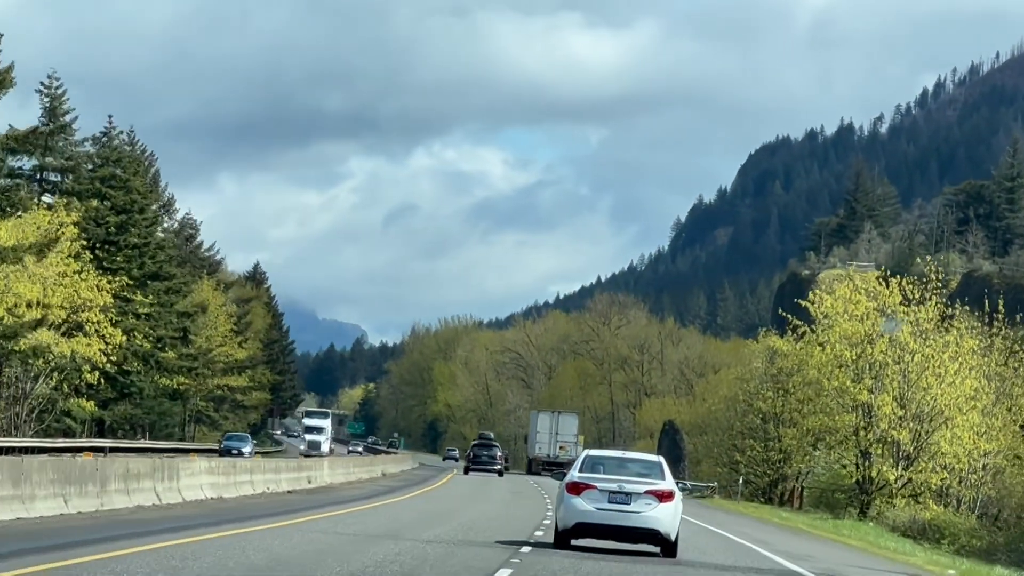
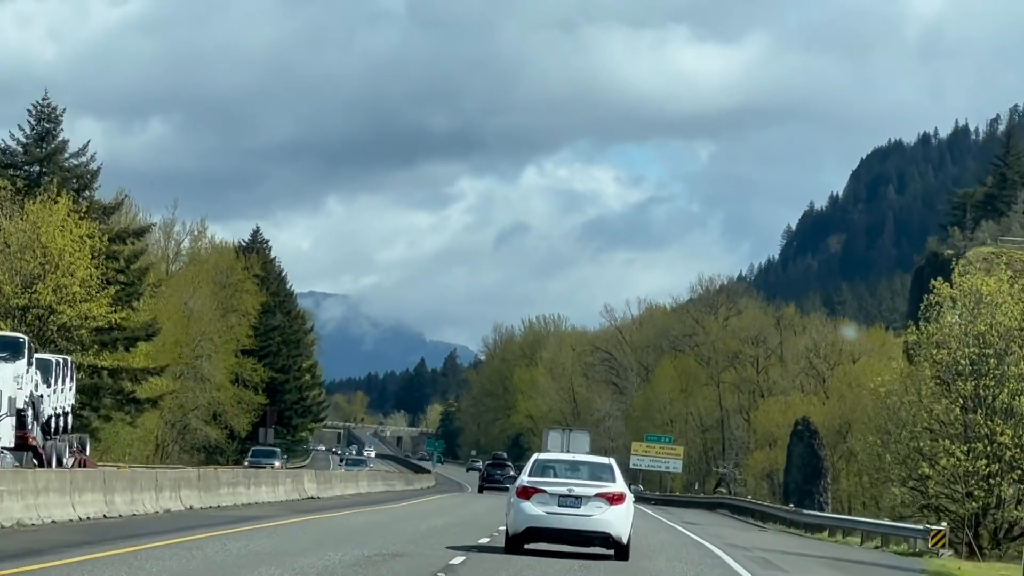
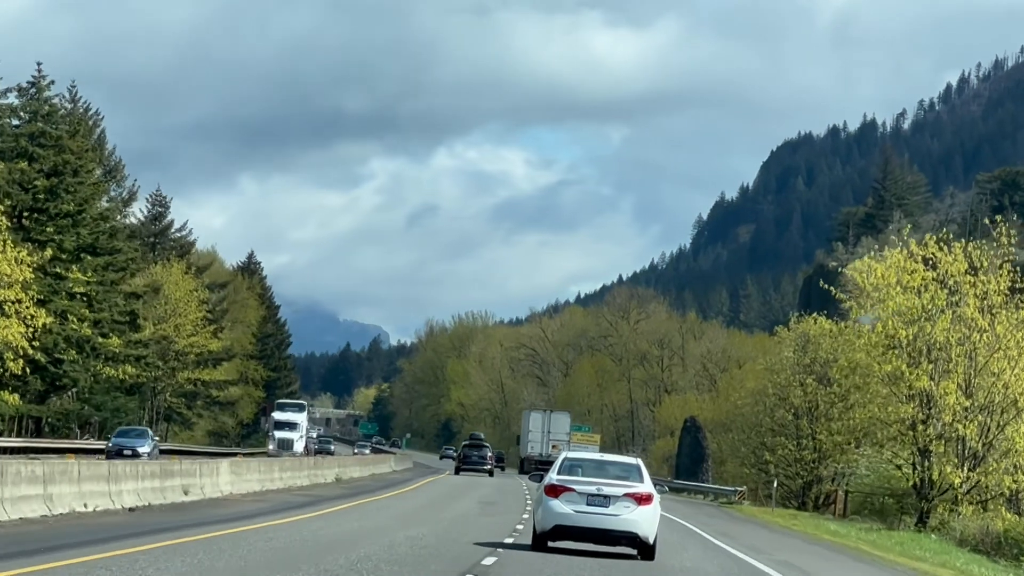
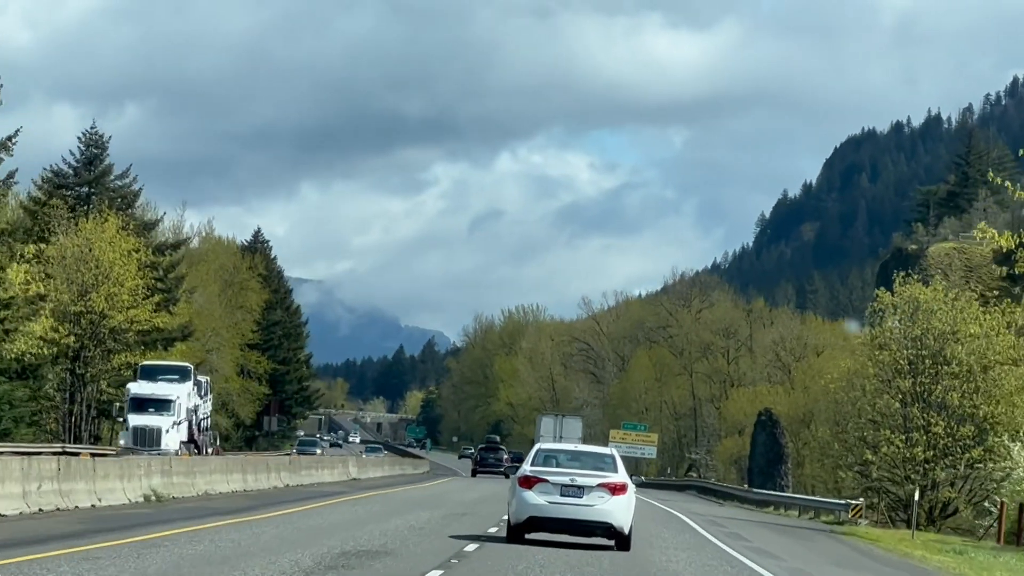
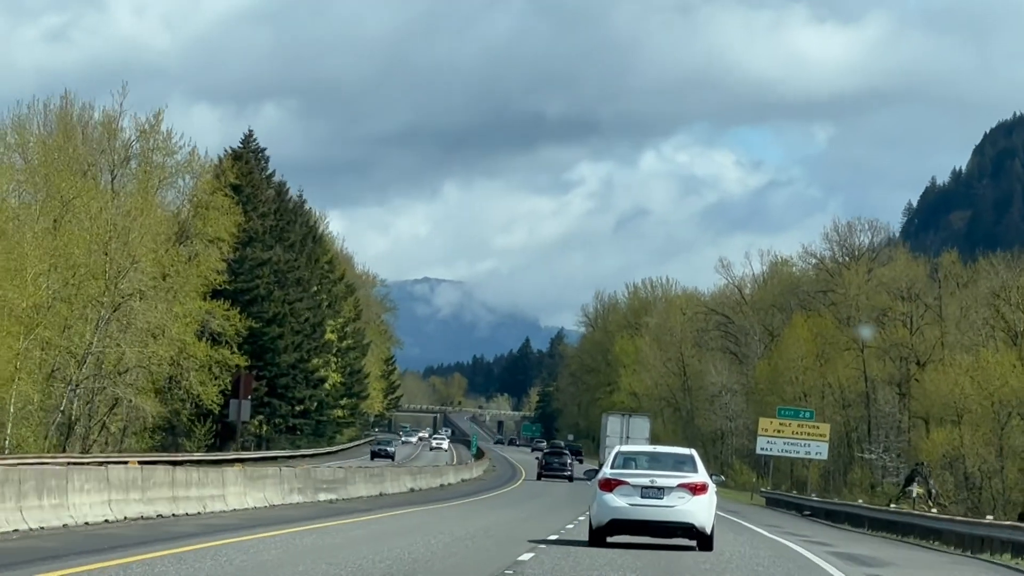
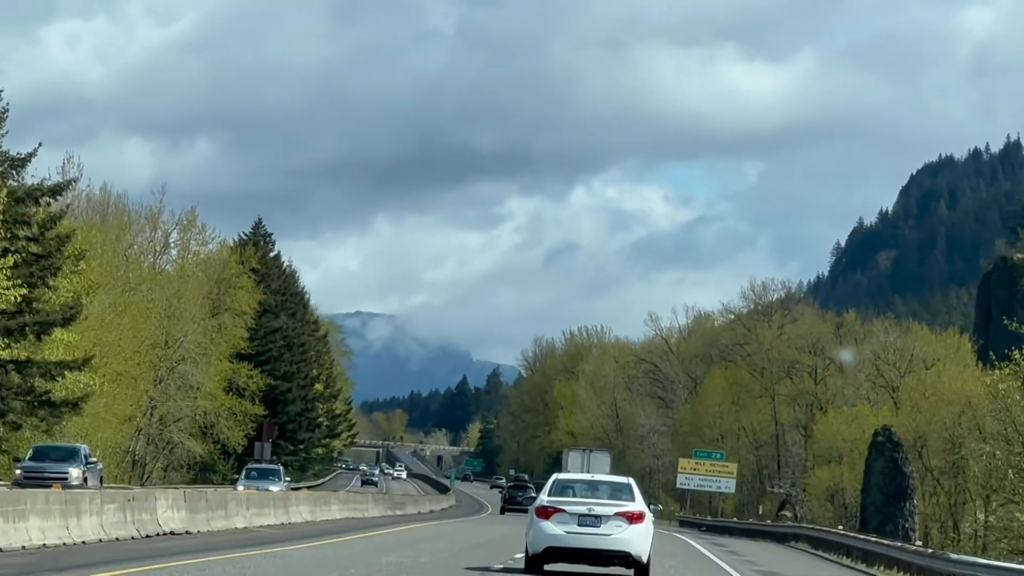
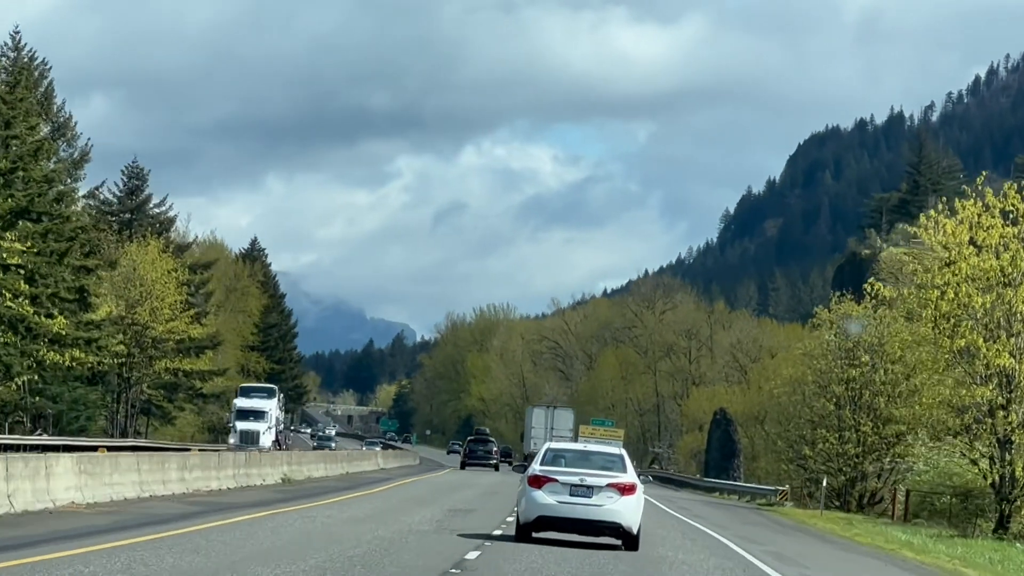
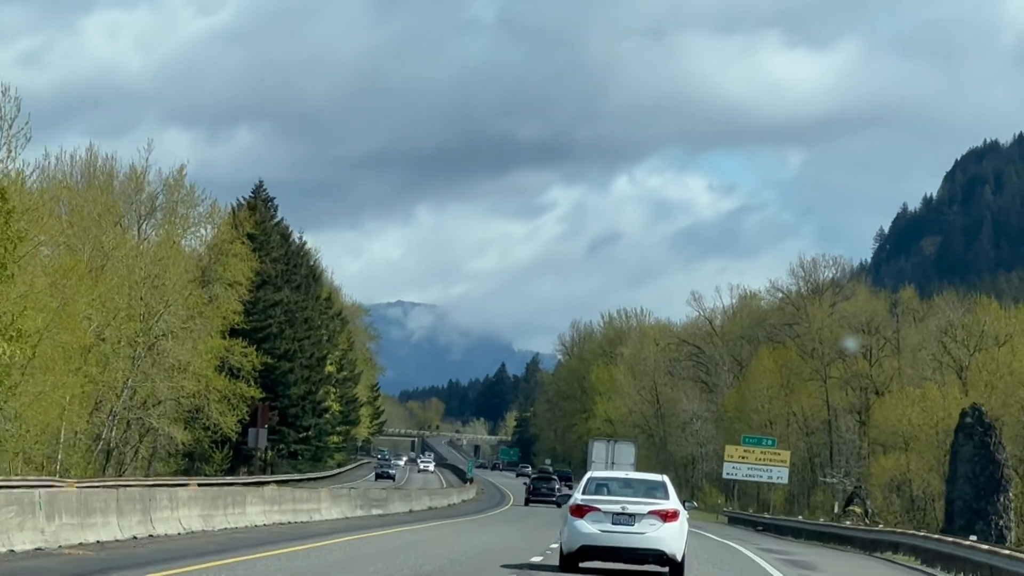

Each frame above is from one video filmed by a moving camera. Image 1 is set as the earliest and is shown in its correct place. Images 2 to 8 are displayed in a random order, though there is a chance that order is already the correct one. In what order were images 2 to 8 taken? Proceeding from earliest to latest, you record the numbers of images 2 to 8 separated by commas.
3, 7, 4, 2, 6, 8, 5
